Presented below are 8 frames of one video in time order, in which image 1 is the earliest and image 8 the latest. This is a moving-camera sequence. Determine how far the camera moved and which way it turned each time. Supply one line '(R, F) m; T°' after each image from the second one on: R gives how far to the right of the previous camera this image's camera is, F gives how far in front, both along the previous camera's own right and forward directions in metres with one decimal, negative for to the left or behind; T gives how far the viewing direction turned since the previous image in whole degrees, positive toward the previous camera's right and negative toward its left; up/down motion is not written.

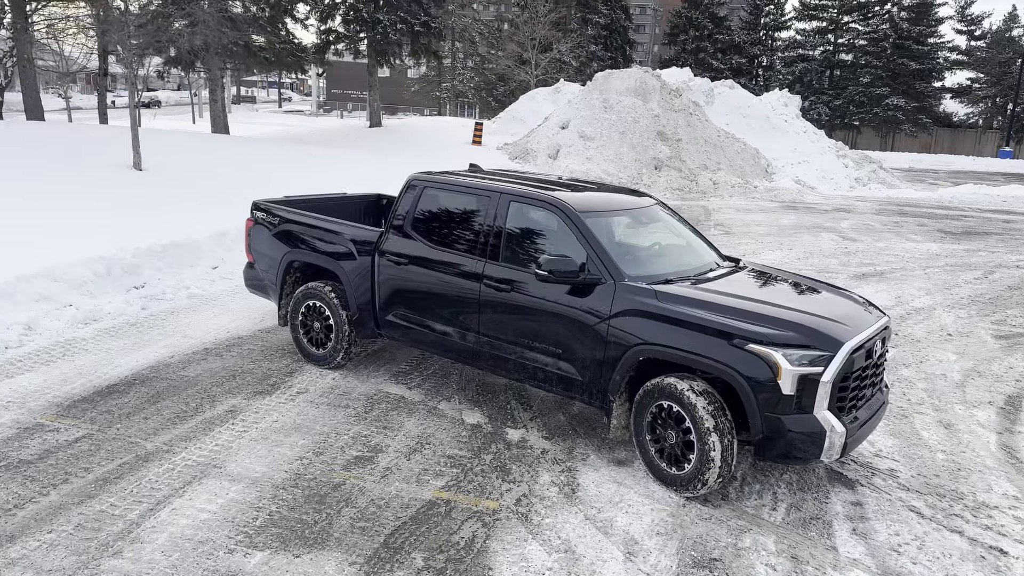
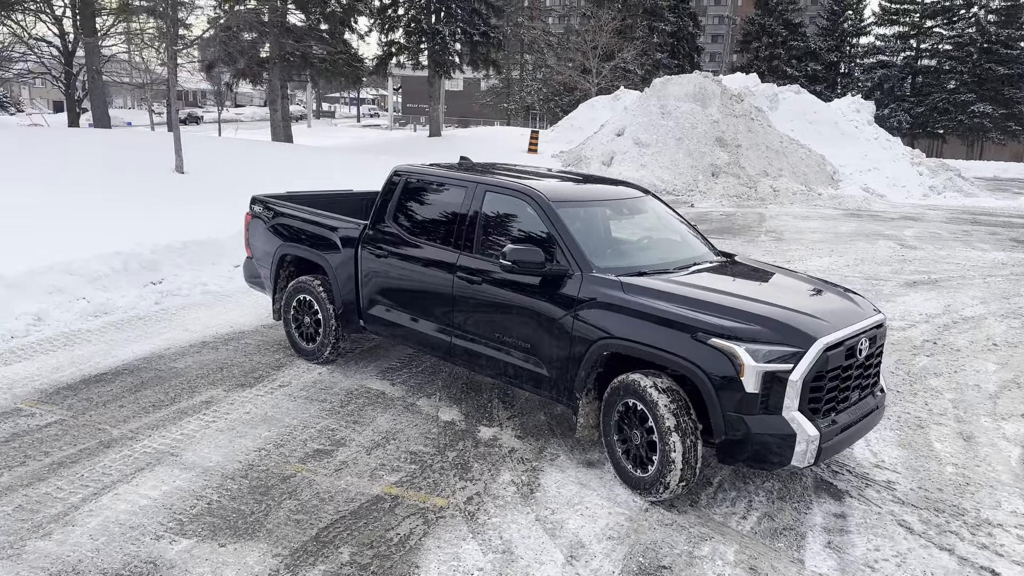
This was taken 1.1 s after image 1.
(+0.6, +0.2) m; -5°
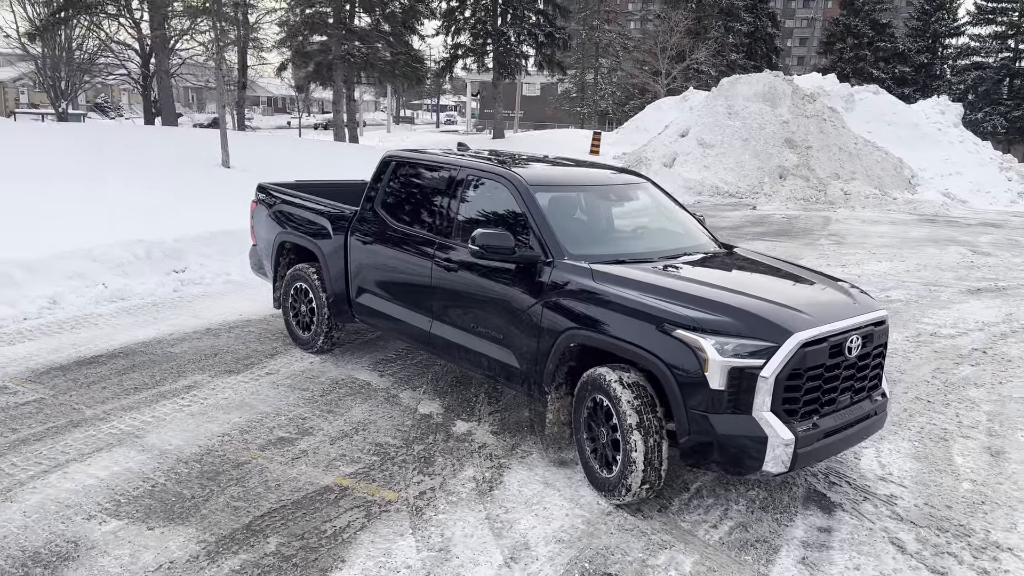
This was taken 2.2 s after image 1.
(+0.6, +0.2) m; -5°
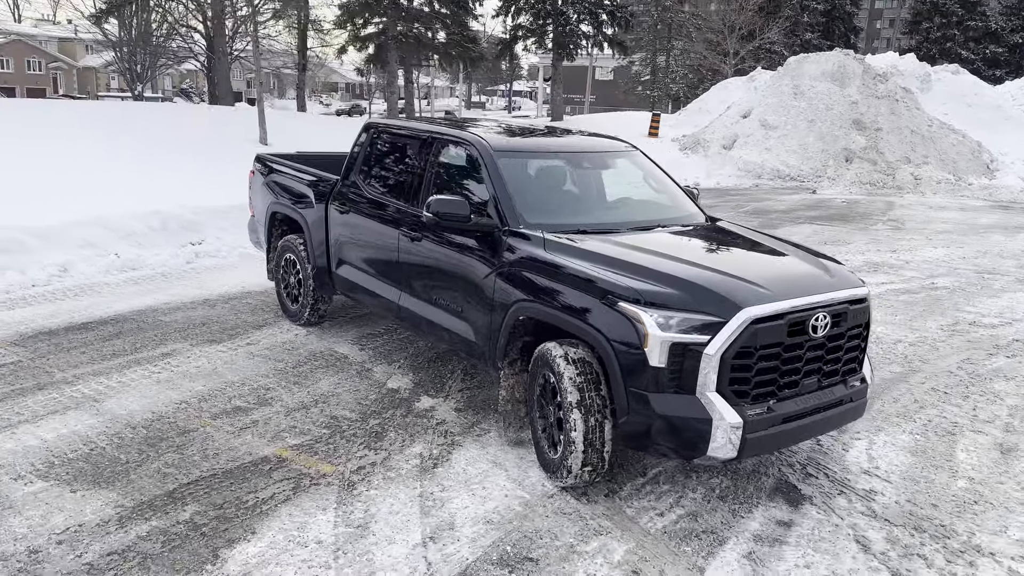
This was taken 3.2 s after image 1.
(+0.6, +0.2) m; -5°
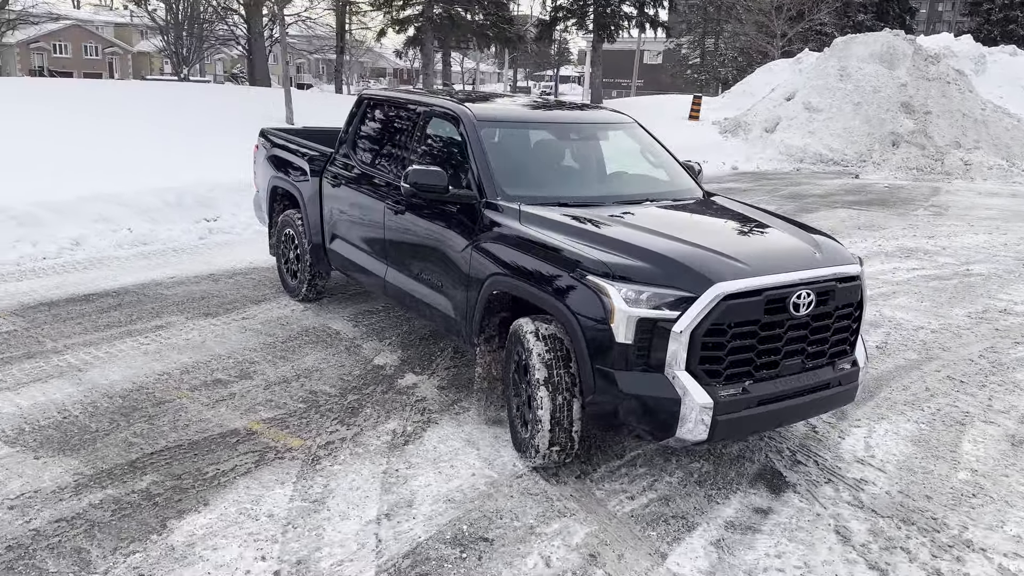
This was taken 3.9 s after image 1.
(+0.3, +0.1) m; -3°
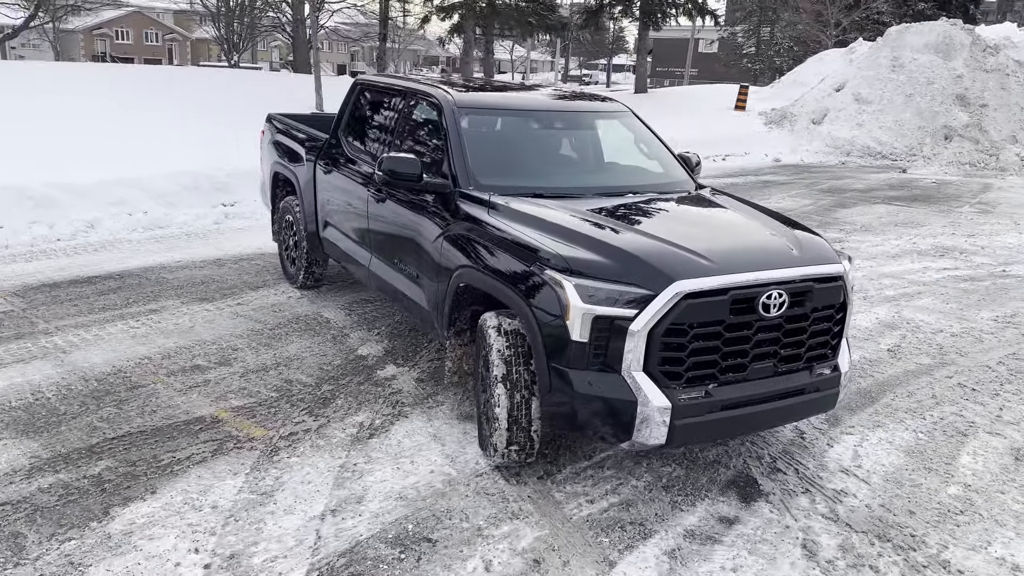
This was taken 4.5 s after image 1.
(+0.3, +0.1) m; -3°
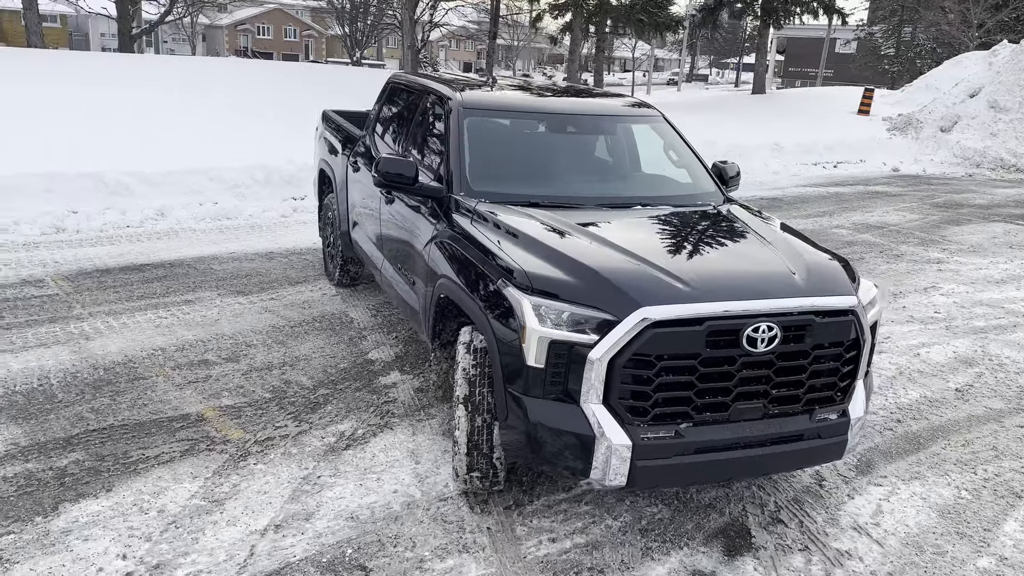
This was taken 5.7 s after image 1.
(+0.5, +0.3) m; -8°
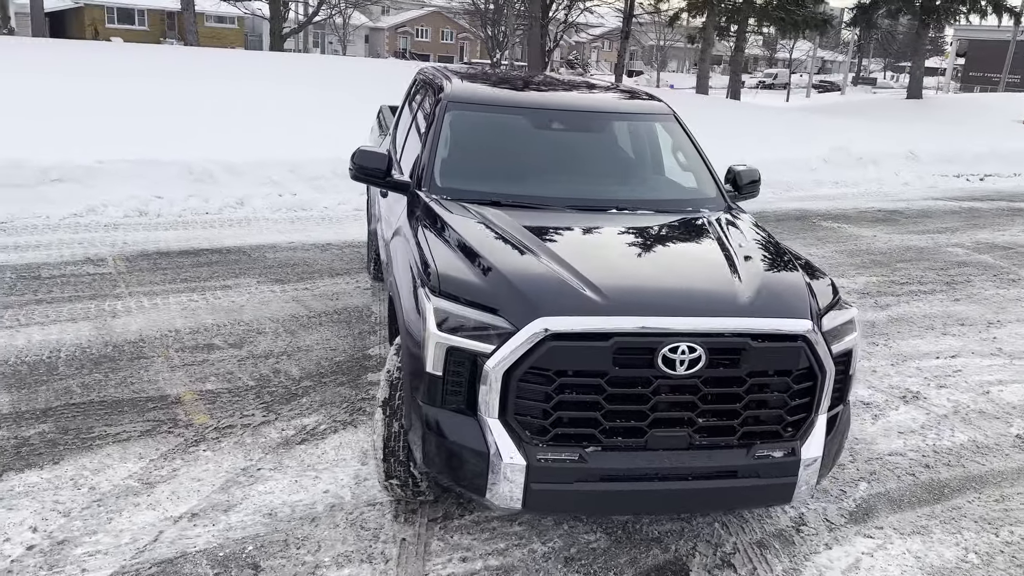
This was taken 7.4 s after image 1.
(+0.7, +0.2) m; -10°
